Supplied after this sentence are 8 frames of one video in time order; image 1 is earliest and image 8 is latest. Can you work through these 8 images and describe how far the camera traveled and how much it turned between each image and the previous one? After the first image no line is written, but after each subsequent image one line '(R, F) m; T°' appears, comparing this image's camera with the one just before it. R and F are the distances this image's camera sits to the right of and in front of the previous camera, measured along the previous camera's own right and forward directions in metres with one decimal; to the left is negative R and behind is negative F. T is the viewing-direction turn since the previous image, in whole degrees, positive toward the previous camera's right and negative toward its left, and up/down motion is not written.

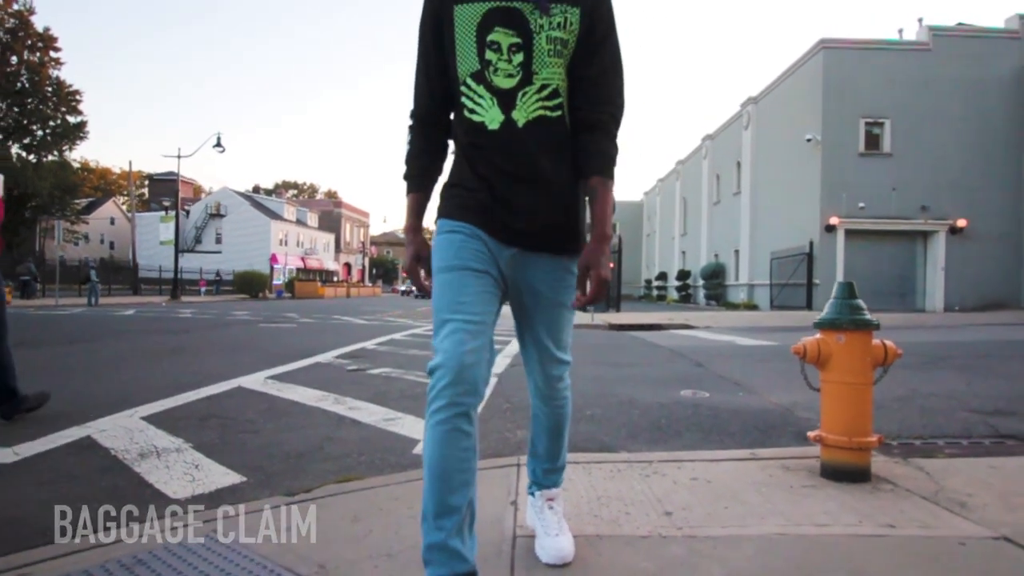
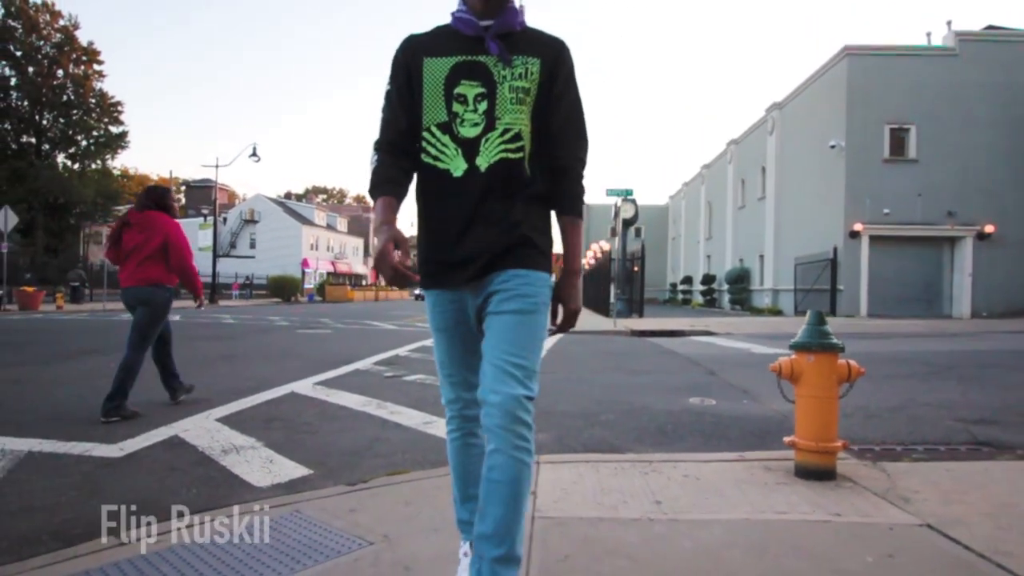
(0.0, -0.7) m; -2°
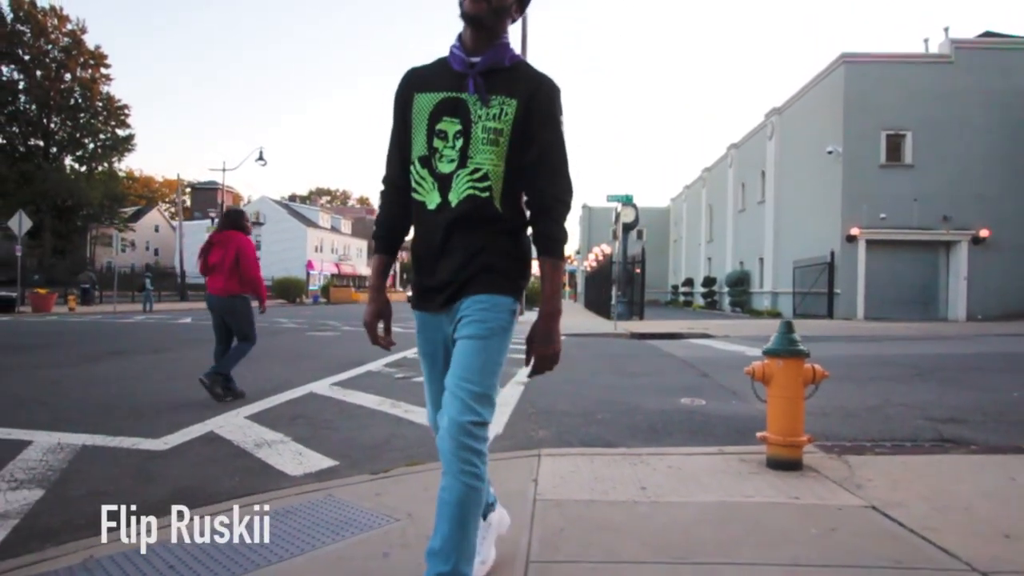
(0.0, -0.5) m; 0°
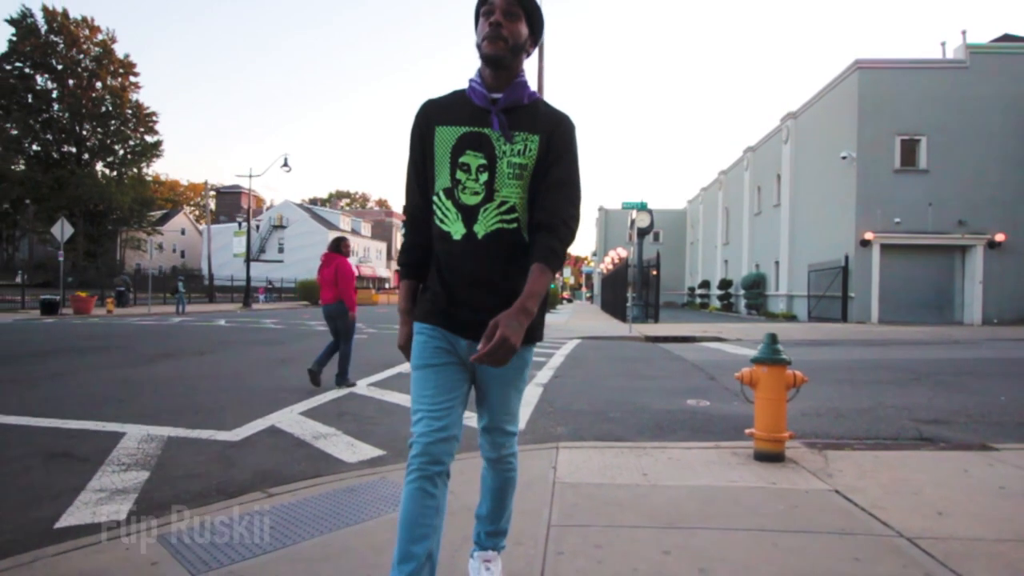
(0.0, -0.8) m; -1°
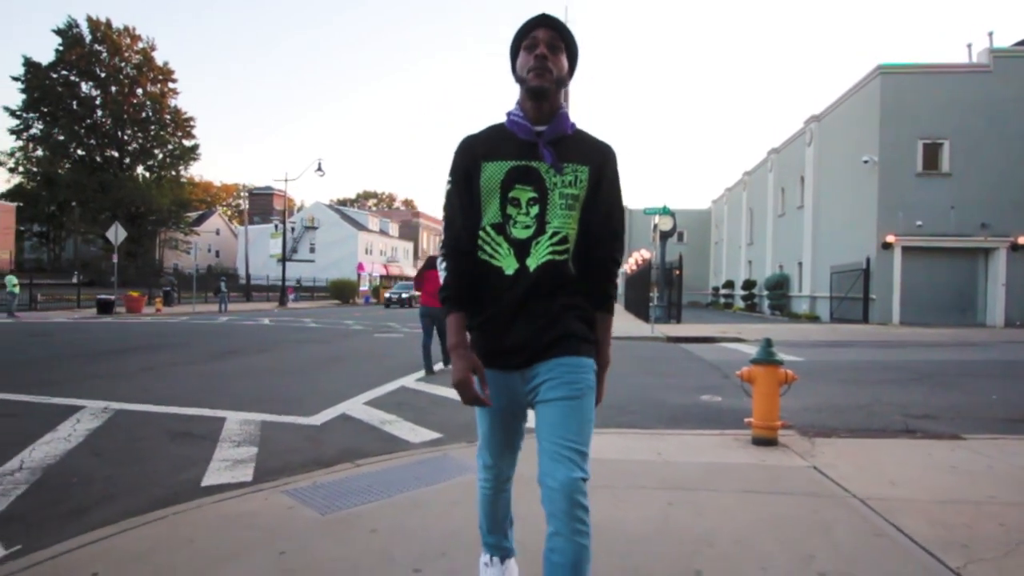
(-0.1, -1.1) m; -2°
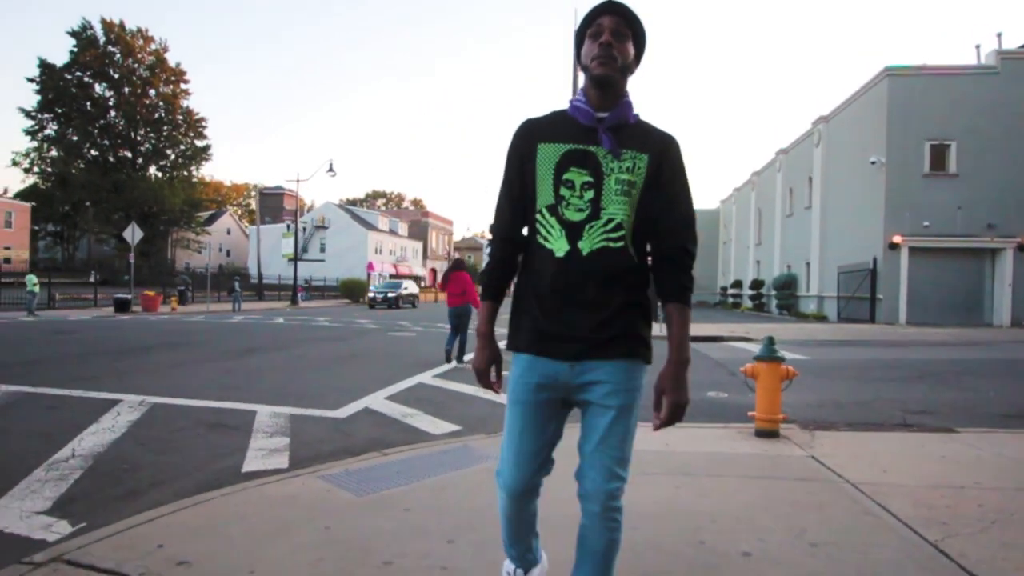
(-0.1, -0.4) m; -1°
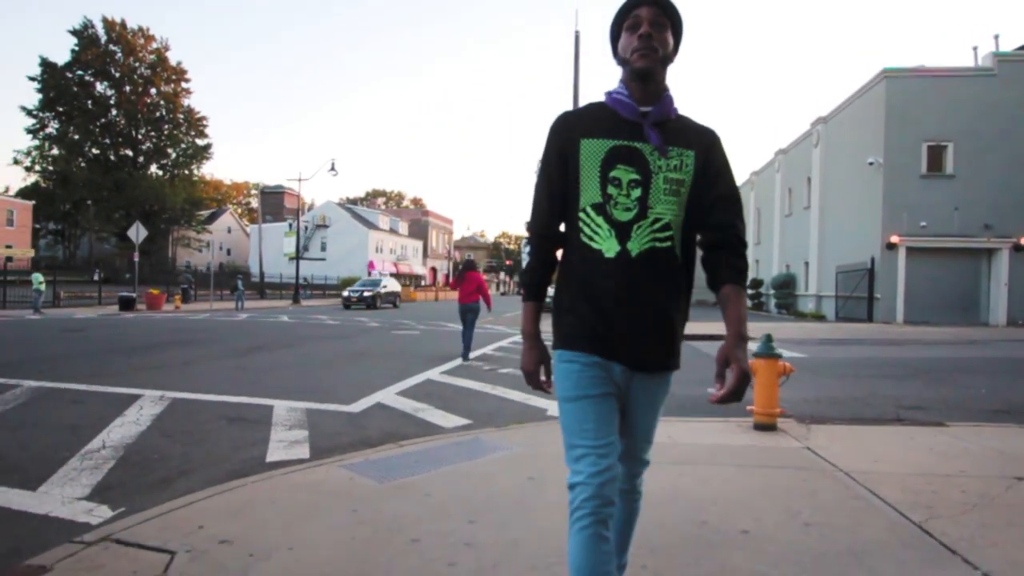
(-0.1, -0.3) m; 0°
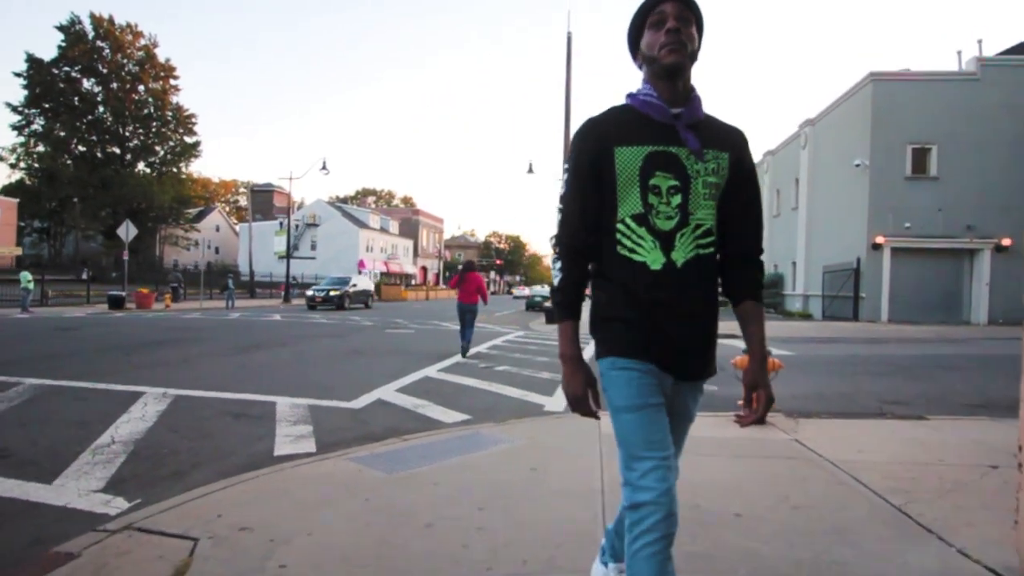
(-0.1, -0.2) m; +1°
